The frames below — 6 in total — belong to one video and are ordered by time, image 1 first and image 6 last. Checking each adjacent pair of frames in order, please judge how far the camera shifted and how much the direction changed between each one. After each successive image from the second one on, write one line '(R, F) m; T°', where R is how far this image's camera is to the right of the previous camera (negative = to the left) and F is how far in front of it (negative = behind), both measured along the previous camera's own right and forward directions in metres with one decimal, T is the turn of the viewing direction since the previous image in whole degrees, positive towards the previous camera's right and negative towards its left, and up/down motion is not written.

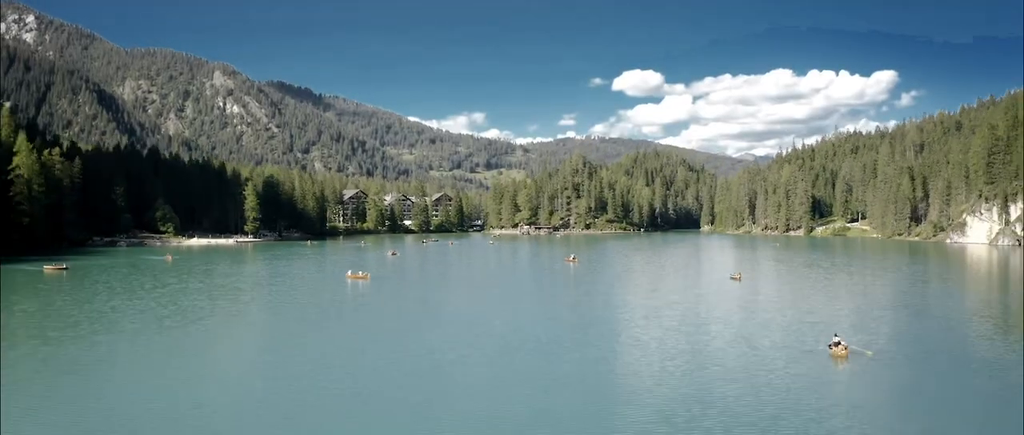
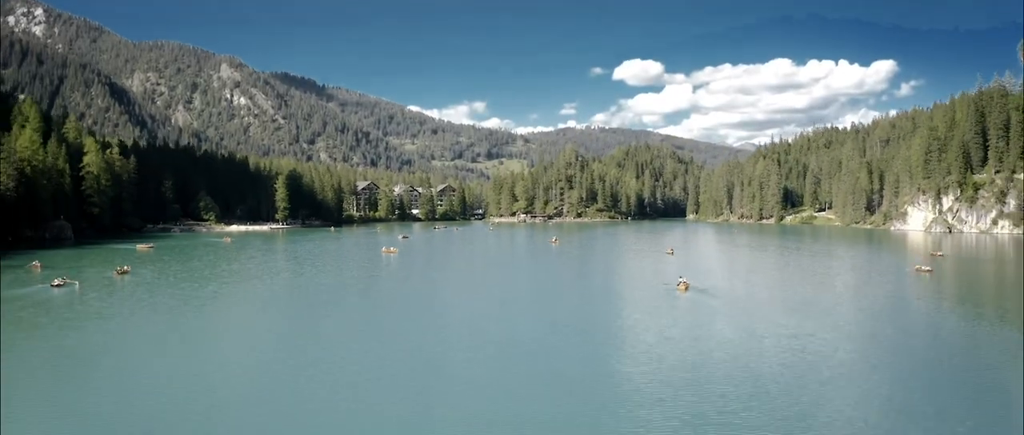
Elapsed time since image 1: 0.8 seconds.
(+0.4, -7.8) m; 0°
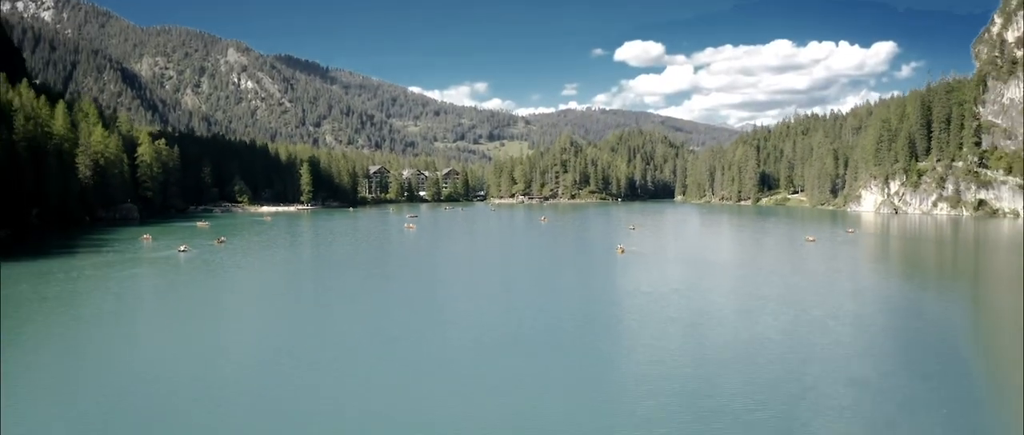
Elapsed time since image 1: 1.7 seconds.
(+0.4, -8.0) m; 0°
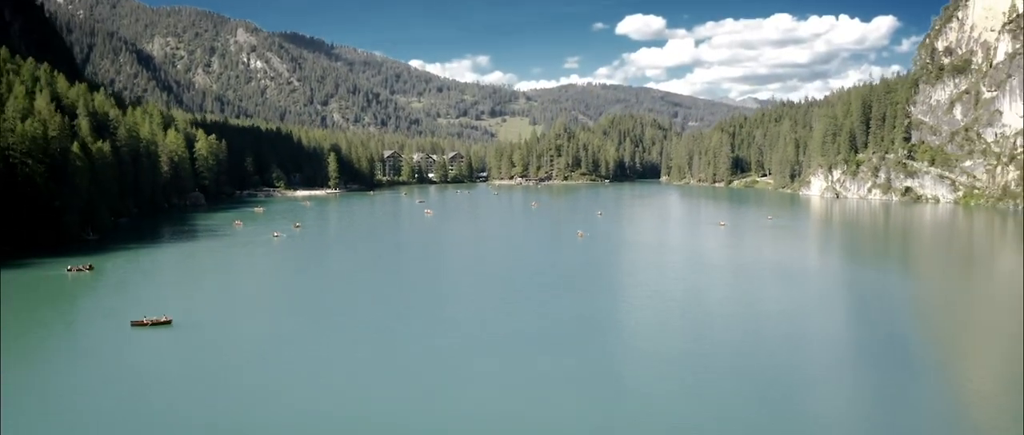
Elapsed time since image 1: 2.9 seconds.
(+0.4, -11.6) m; 0°
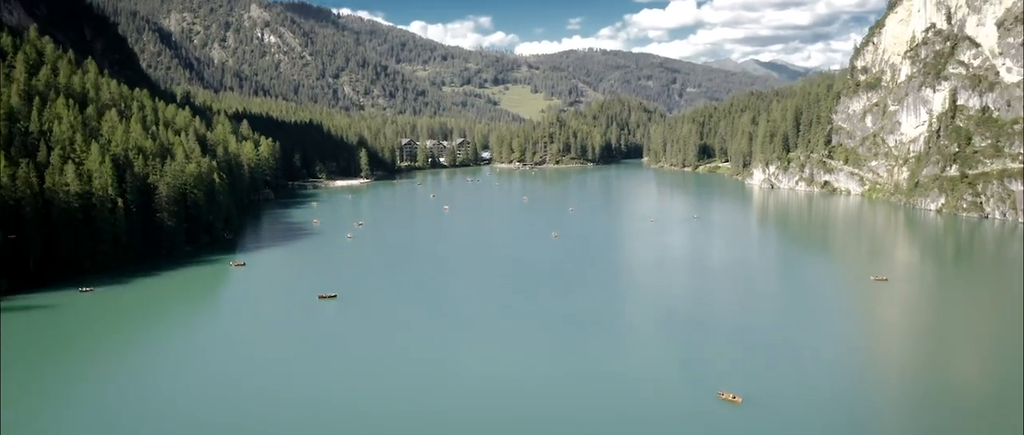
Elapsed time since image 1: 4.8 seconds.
(+0.6, -19.1) m; 0°
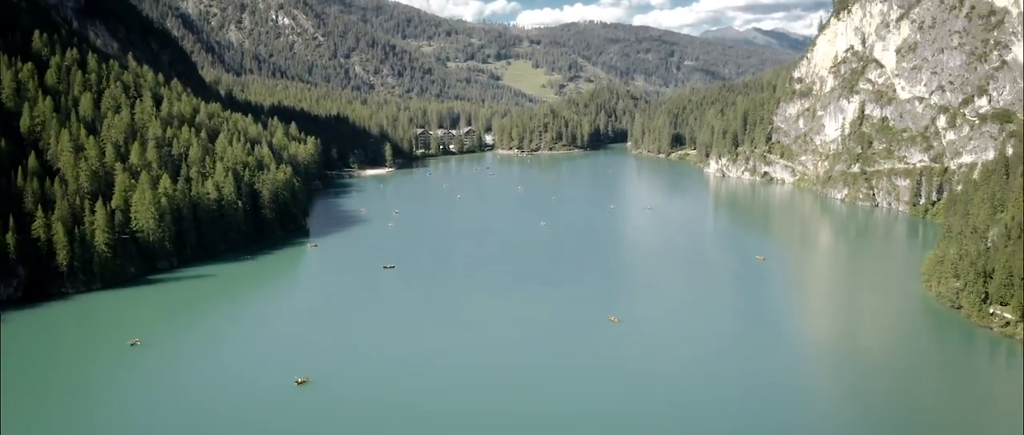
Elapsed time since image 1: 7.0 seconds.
(+0.7, -22.4) m; 0°
